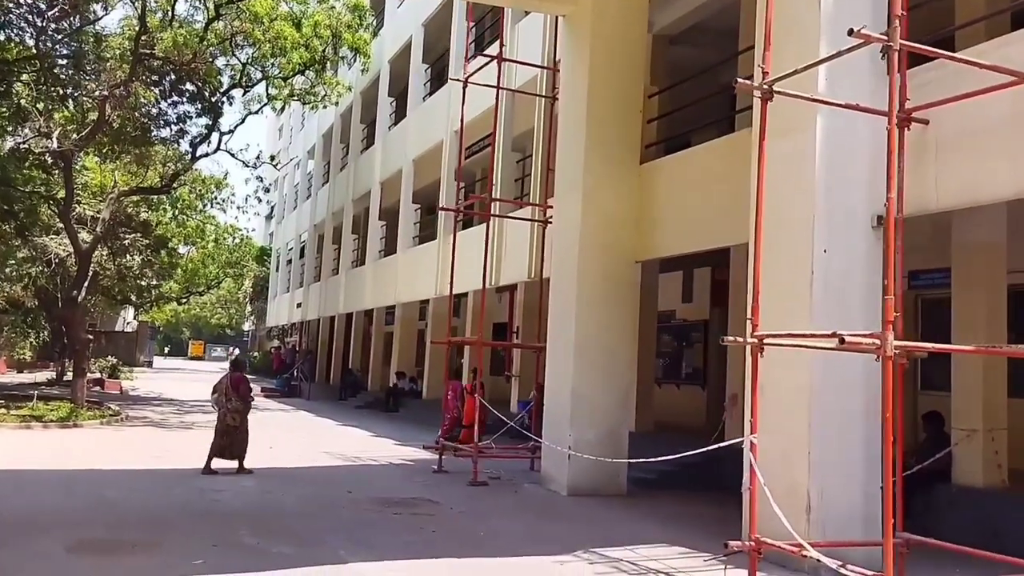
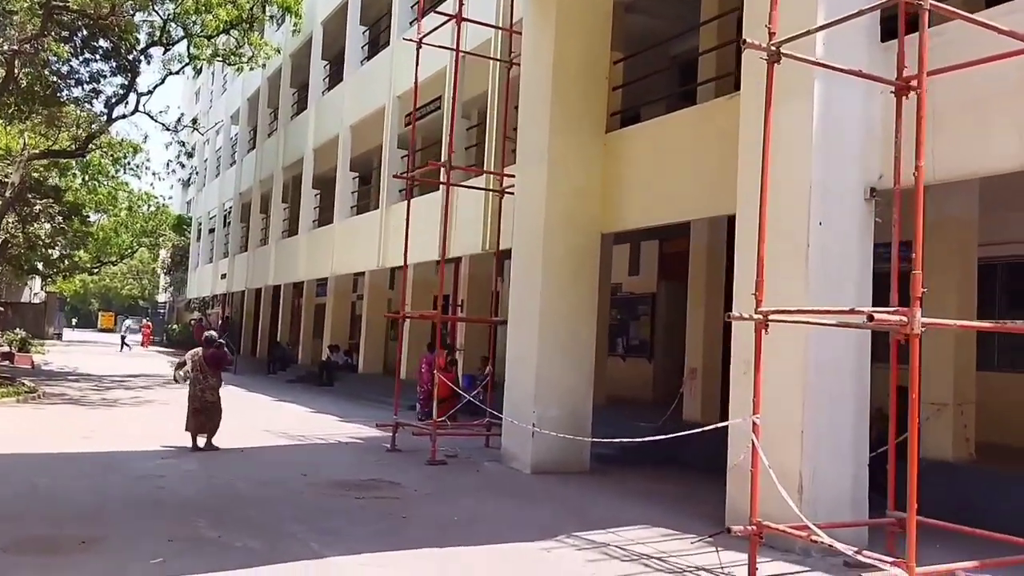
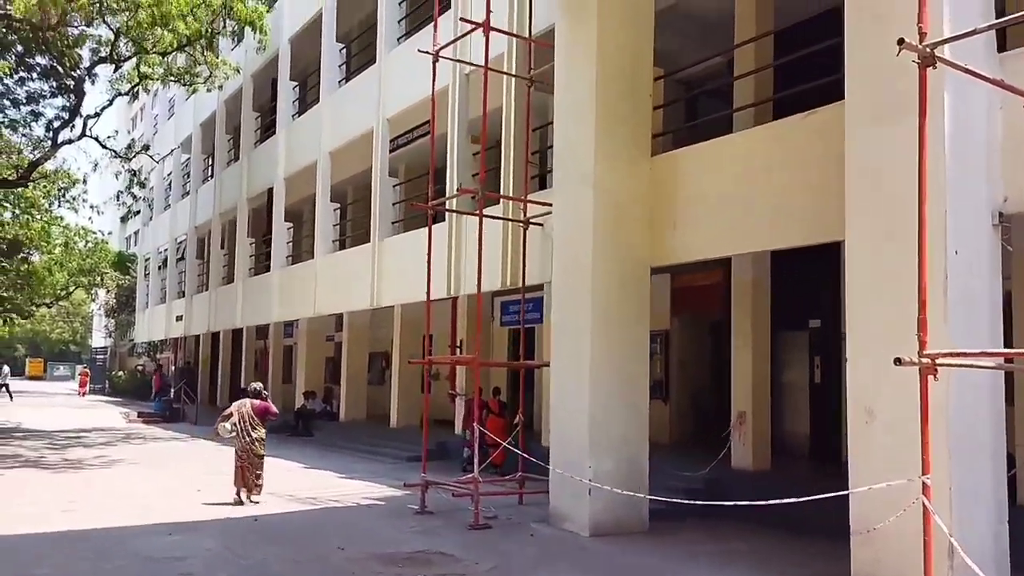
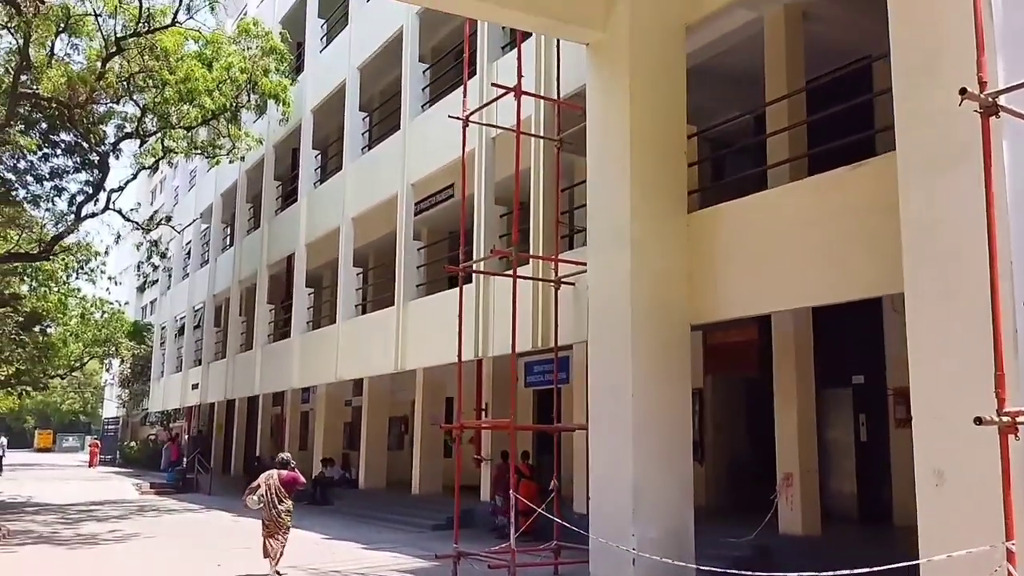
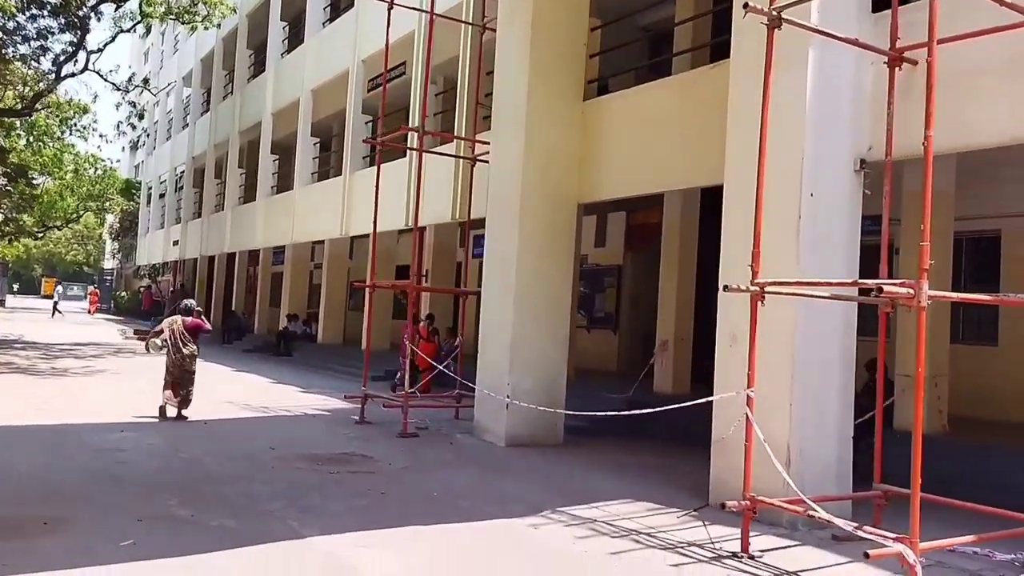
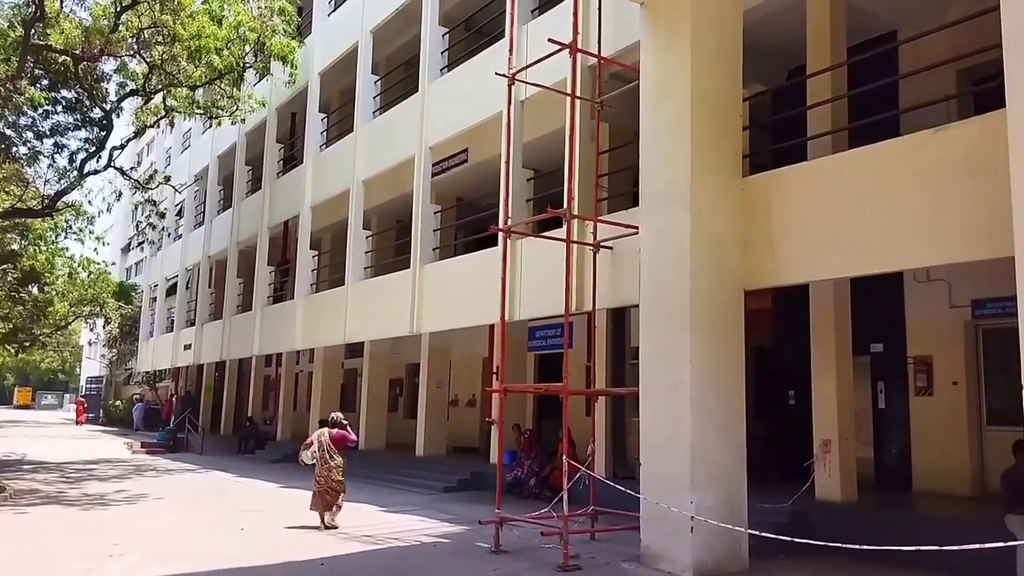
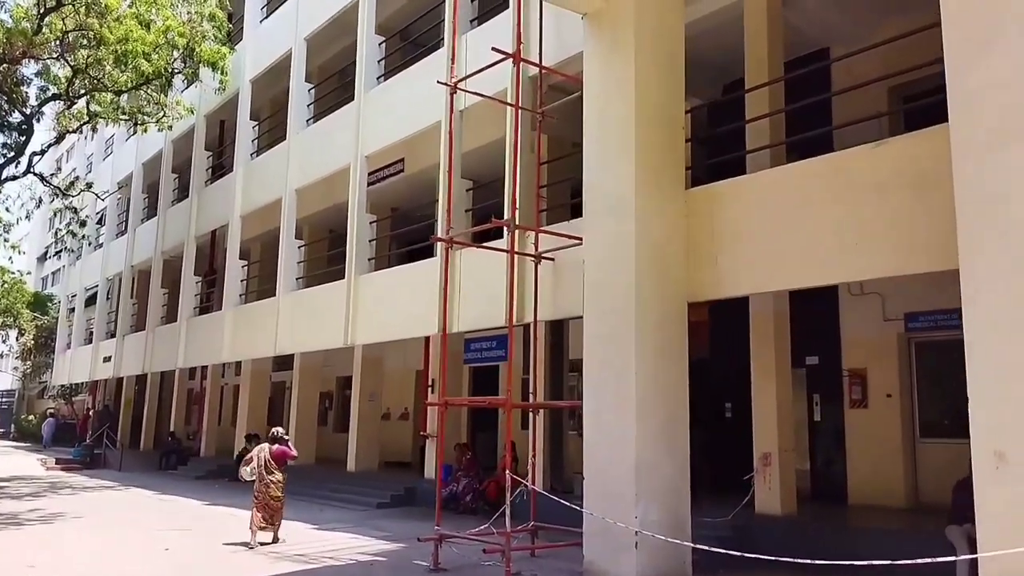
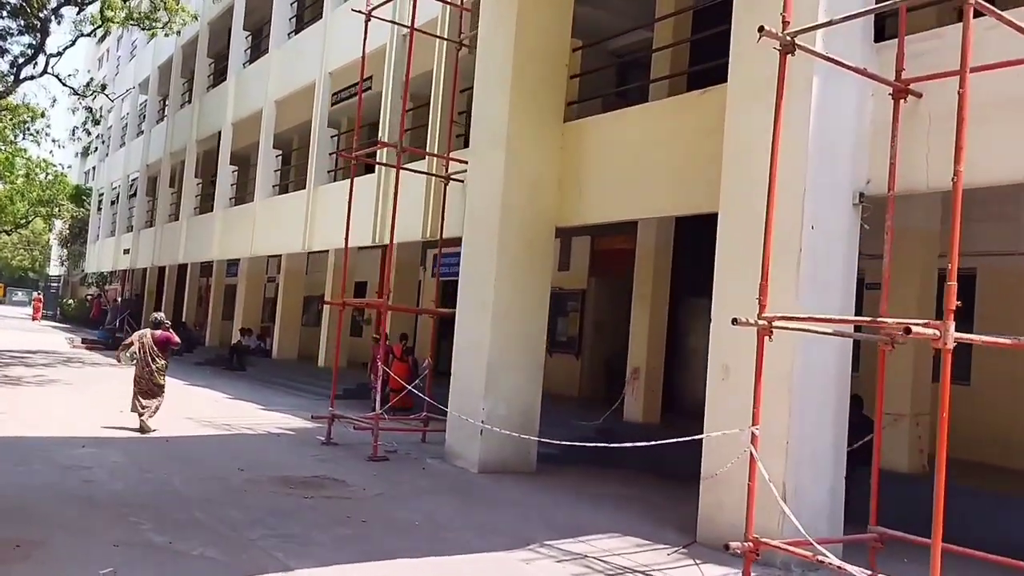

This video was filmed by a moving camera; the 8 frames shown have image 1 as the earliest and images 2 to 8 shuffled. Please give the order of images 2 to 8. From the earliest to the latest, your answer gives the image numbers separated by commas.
2, 5, 8, 3, 4, 6, 7
